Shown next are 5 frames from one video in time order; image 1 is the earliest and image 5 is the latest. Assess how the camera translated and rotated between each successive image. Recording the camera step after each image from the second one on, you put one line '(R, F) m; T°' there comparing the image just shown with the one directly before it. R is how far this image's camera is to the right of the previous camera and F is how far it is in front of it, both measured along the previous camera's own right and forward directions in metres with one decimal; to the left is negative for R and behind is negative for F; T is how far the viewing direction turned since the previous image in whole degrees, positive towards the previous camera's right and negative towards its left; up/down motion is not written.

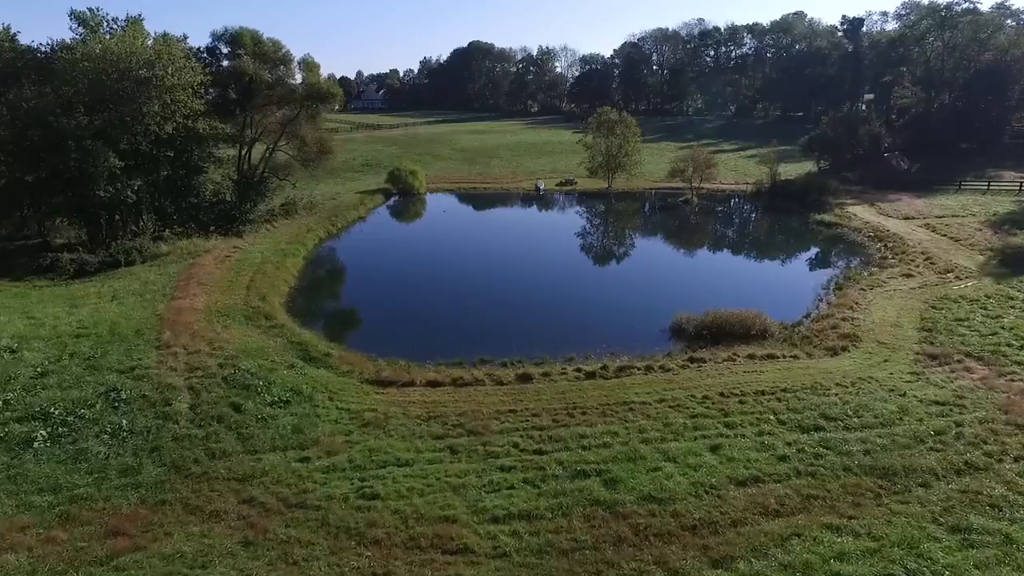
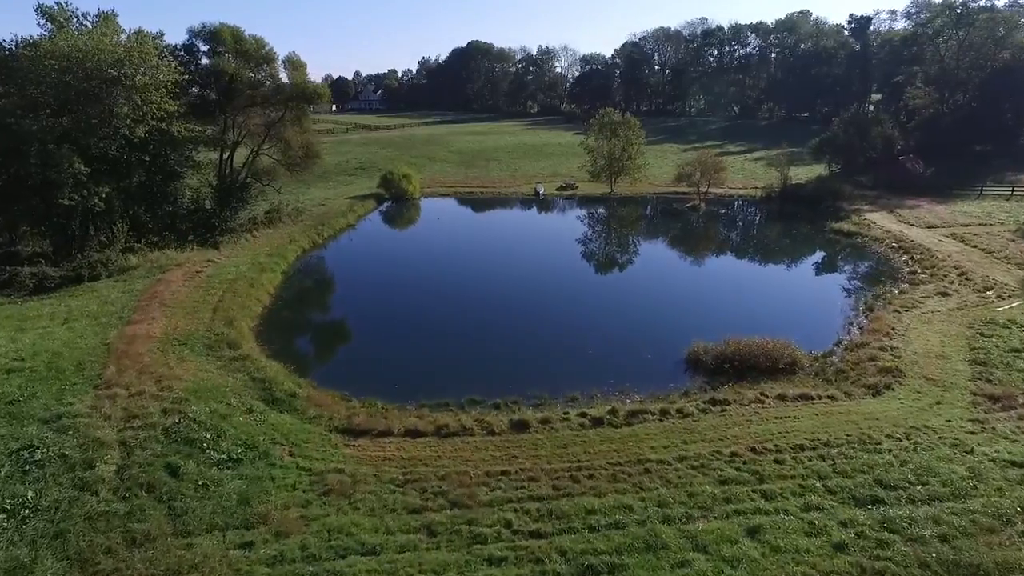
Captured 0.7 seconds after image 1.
(+0.1, +1.4) m; 0°
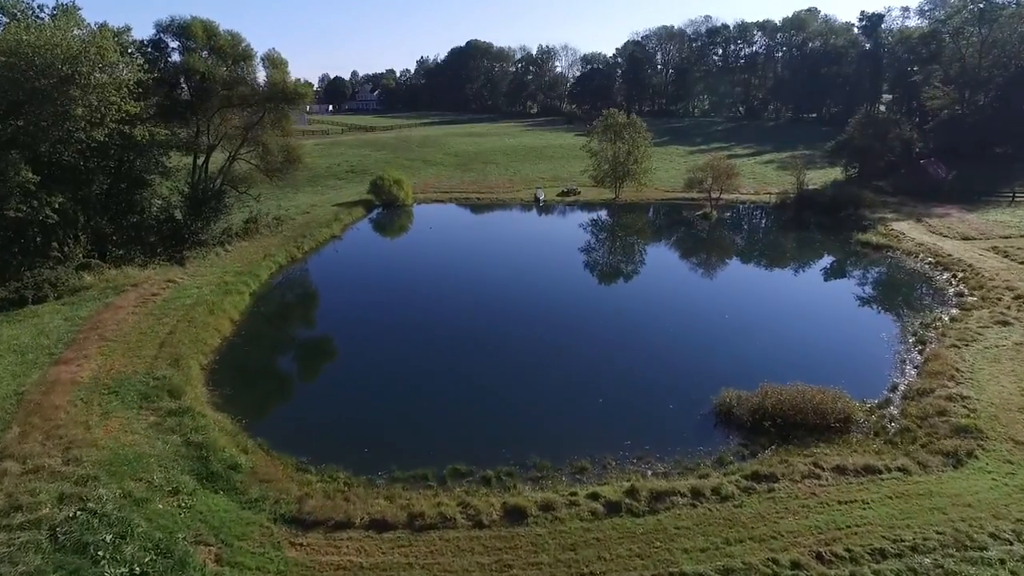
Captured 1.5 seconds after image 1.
(+0.1, +1.8) m; 0°
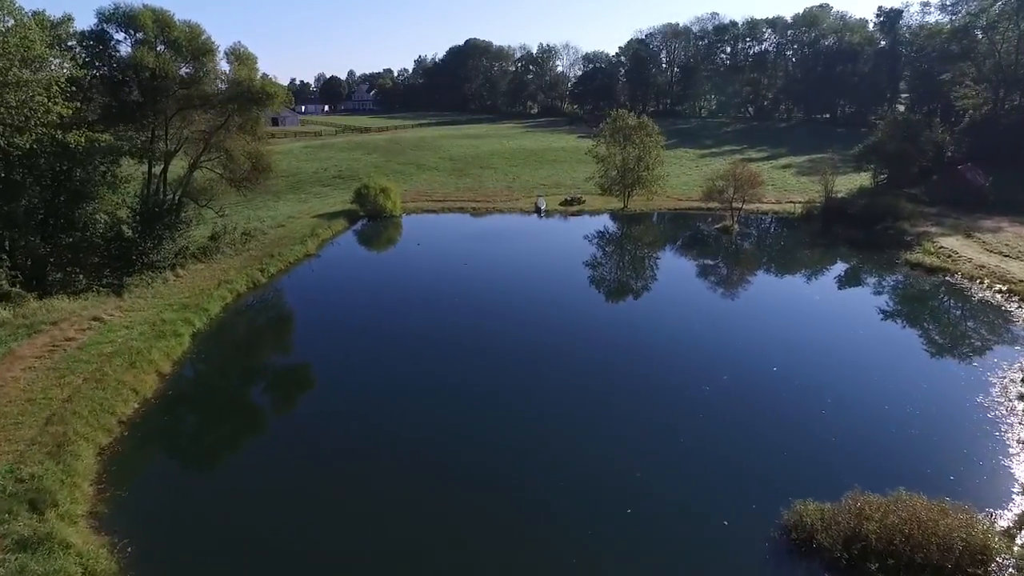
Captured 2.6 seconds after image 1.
(+0.1, +2.6) m; 0°
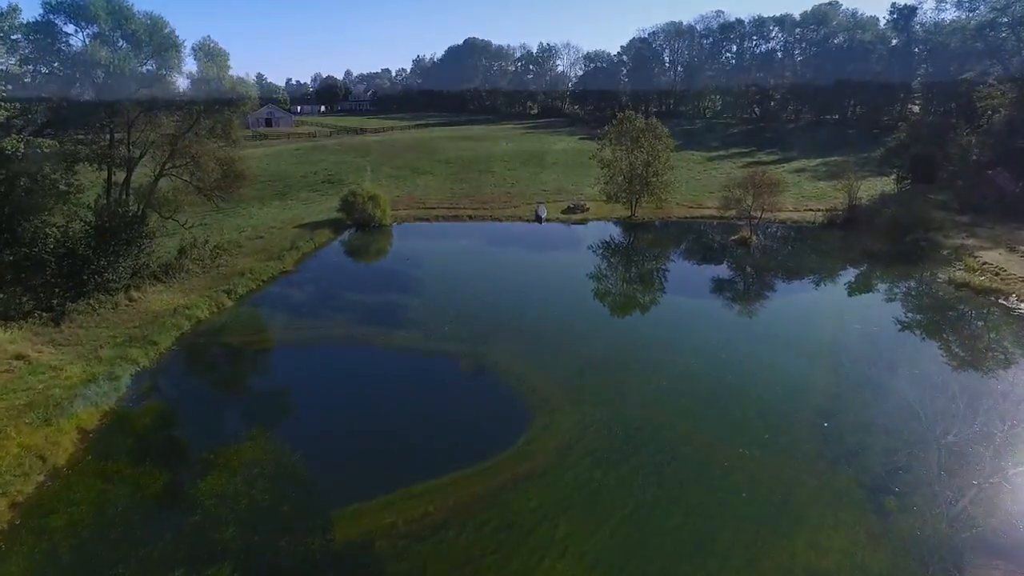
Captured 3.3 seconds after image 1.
(+0.1, +1.9) m; 0°
